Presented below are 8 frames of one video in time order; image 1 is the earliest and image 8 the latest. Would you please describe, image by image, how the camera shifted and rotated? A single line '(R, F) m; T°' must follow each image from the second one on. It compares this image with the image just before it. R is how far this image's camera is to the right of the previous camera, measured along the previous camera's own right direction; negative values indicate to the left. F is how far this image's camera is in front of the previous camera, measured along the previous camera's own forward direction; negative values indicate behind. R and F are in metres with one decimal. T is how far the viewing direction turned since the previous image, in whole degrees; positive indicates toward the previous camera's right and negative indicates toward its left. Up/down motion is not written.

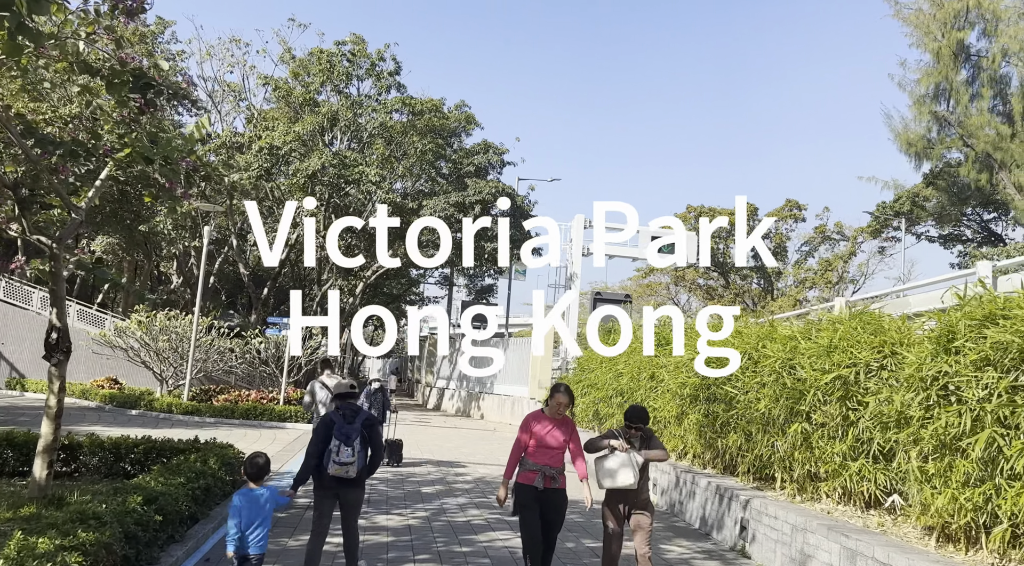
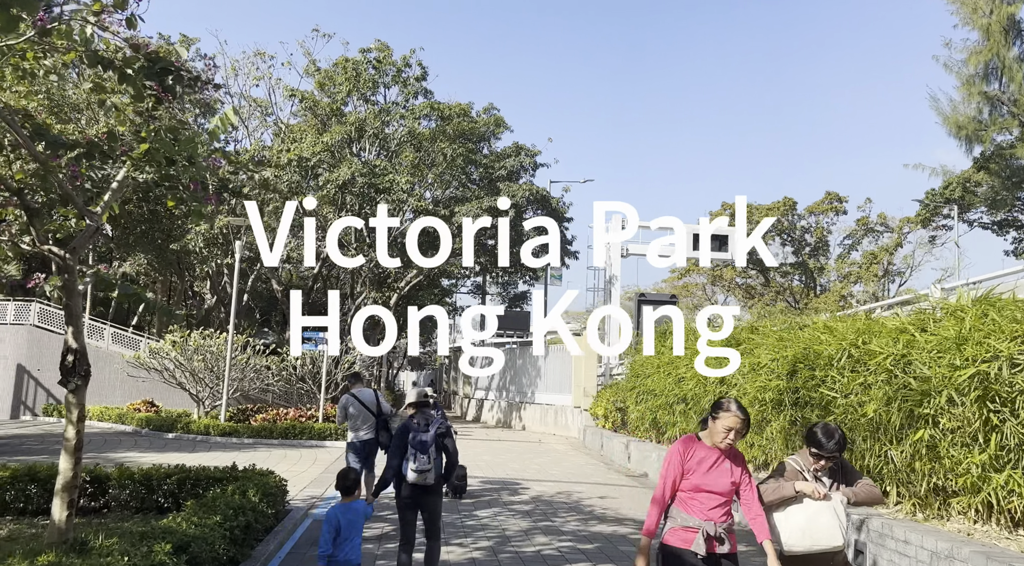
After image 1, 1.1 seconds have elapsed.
(-0.3, +0.8) m; -2°
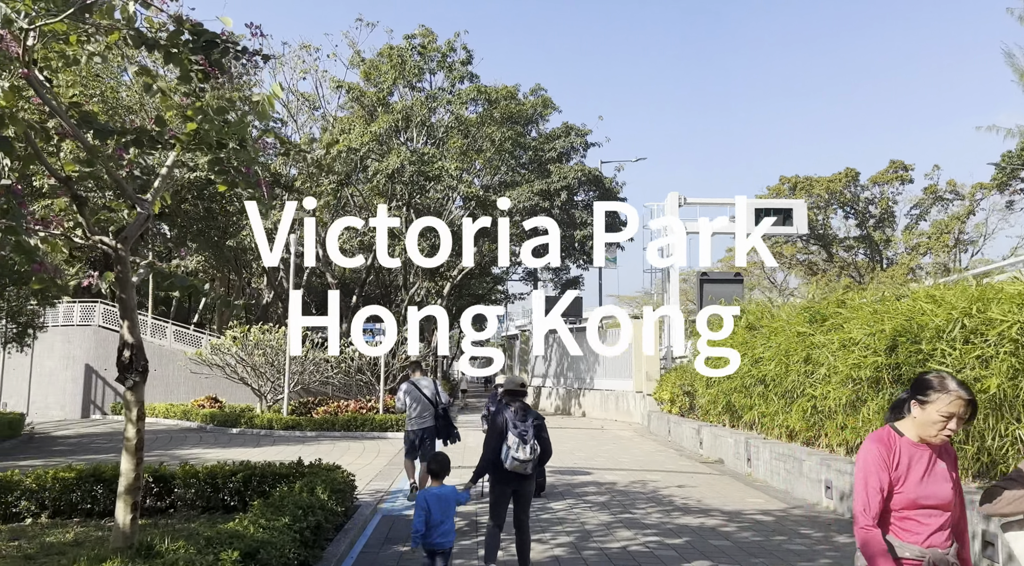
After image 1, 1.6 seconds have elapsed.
(-0.2, +0.5) m; -3°
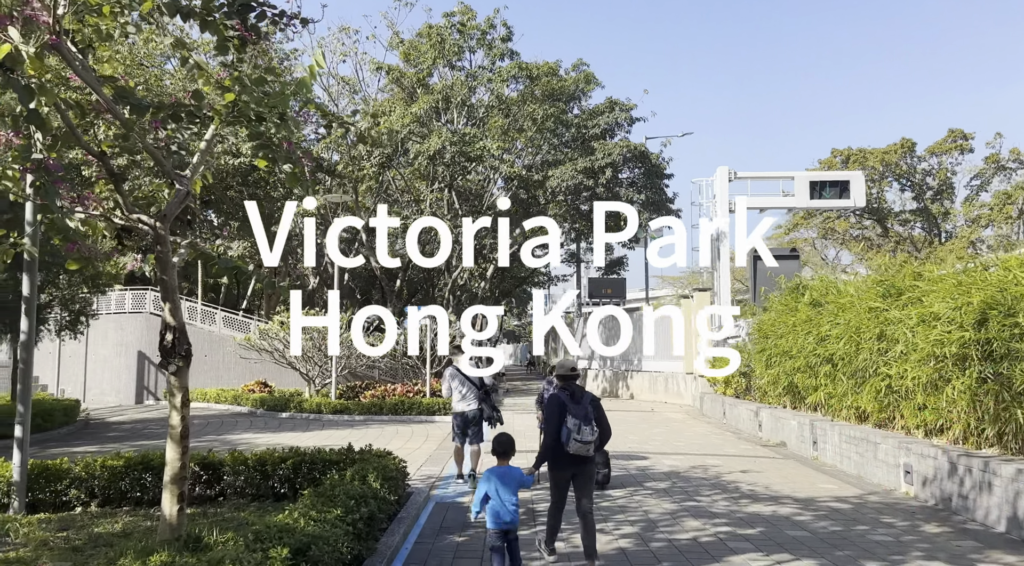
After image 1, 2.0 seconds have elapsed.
(-0.1, +0.4) m; -3°
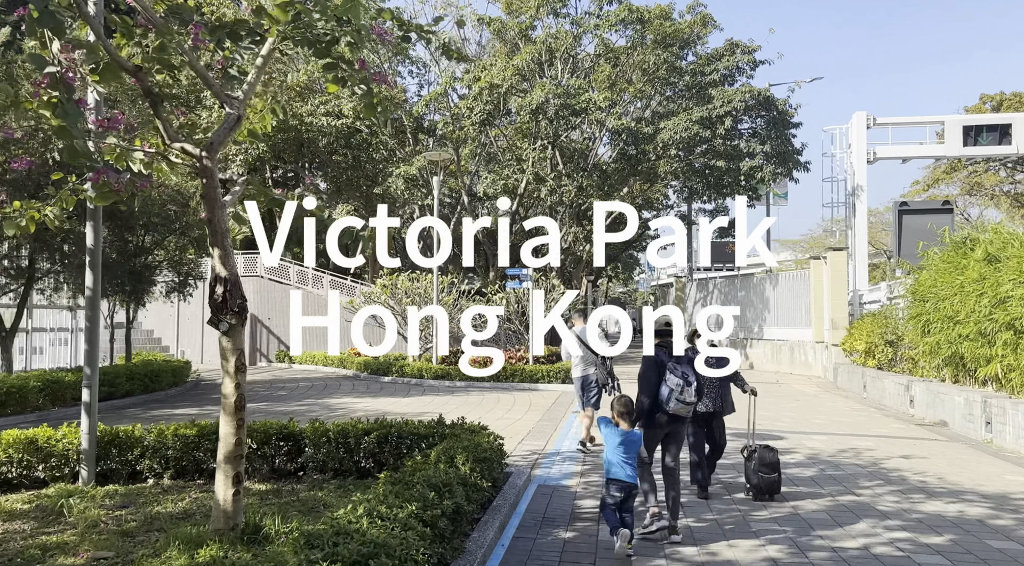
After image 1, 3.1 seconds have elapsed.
(-0.1, +1.2) m; -7°
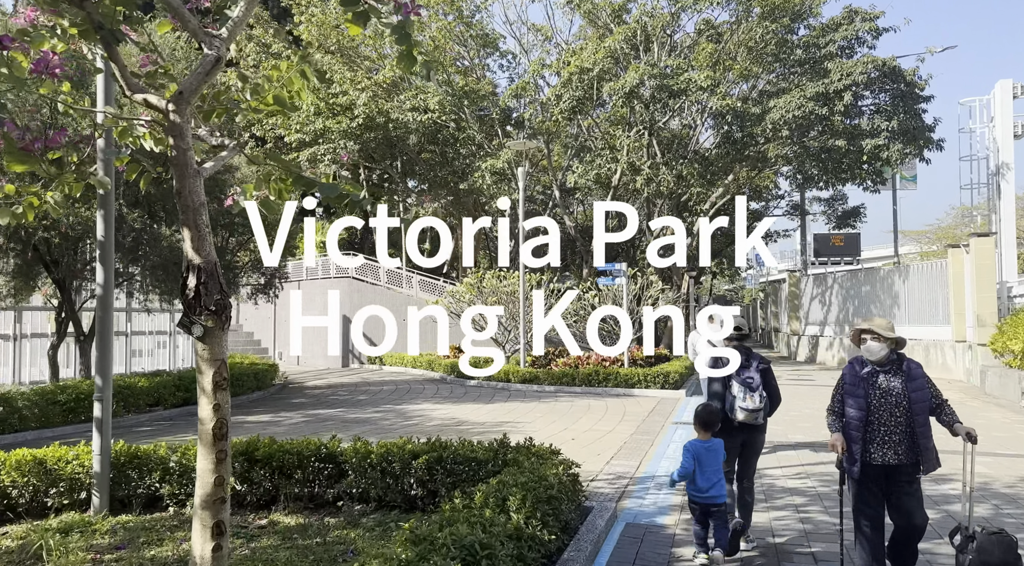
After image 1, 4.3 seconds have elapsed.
(+0.2, +1.4) m; -7°
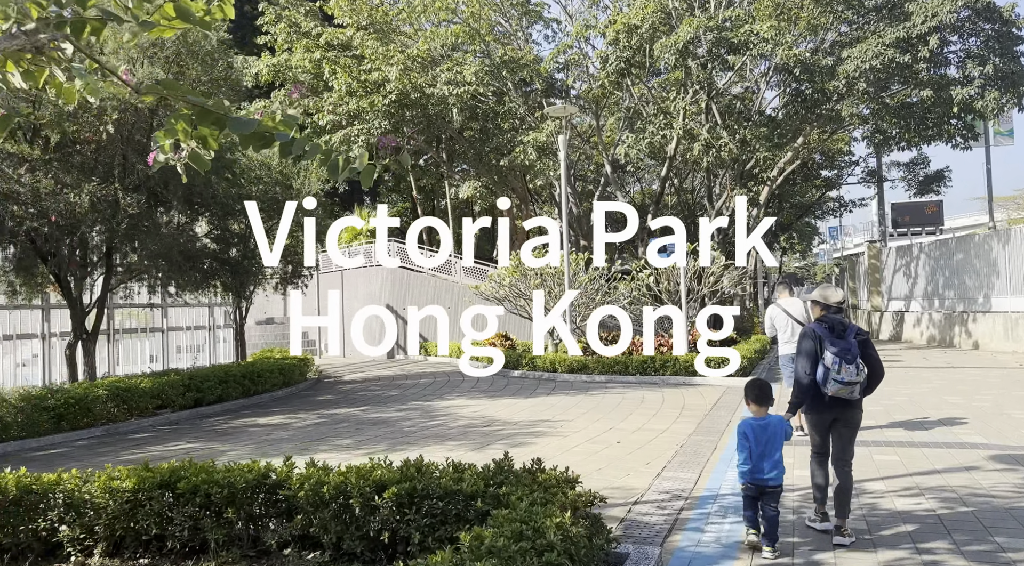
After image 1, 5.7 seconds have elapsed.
(+0.4, +1.7) m; -4°
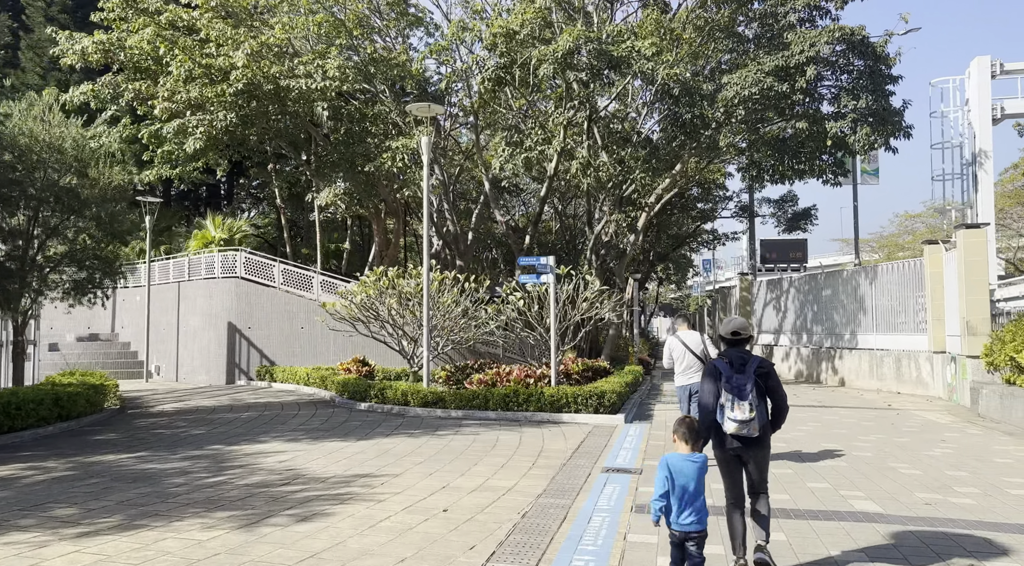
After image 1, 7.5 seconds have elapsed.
(+0.7, +2.0) m; +8°
